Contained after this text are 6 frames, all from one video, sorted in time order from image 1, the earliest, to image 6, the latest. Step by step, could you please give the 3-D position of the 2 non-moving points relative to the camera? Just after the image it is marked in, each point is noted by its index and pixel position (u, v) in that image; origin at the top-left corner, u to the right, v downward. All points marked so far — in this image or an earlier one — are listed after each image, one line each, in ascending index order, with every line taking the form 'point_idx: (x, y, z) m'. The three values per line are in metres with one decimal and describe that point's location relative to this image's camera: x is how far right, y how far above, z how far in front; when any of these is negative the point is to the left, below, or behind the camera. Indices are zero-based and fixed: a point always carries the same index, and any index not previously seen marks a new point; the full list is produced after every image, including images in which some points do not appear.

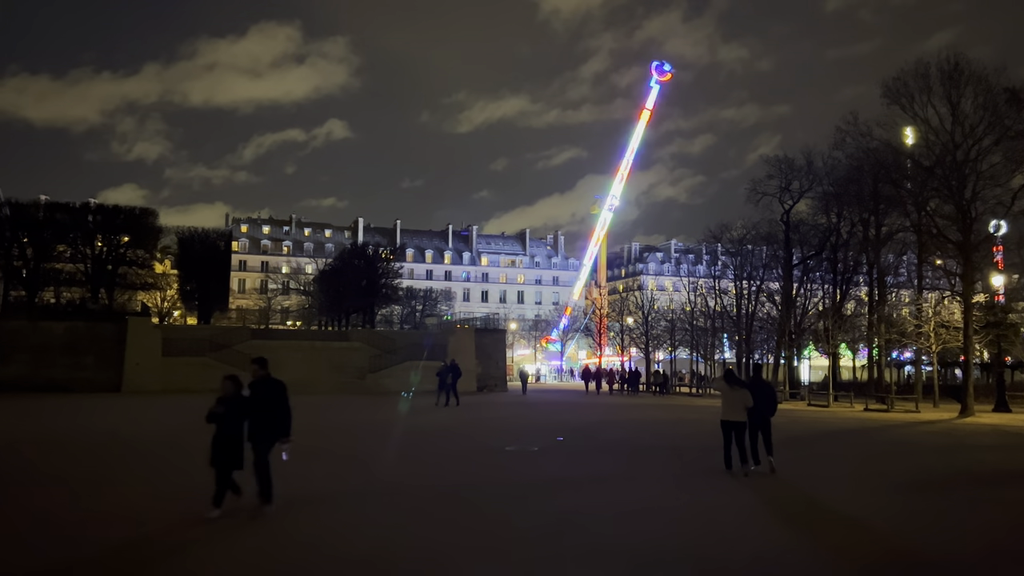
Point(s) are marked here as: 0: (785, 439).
0: (+6.3, -3.6, +19.0) m
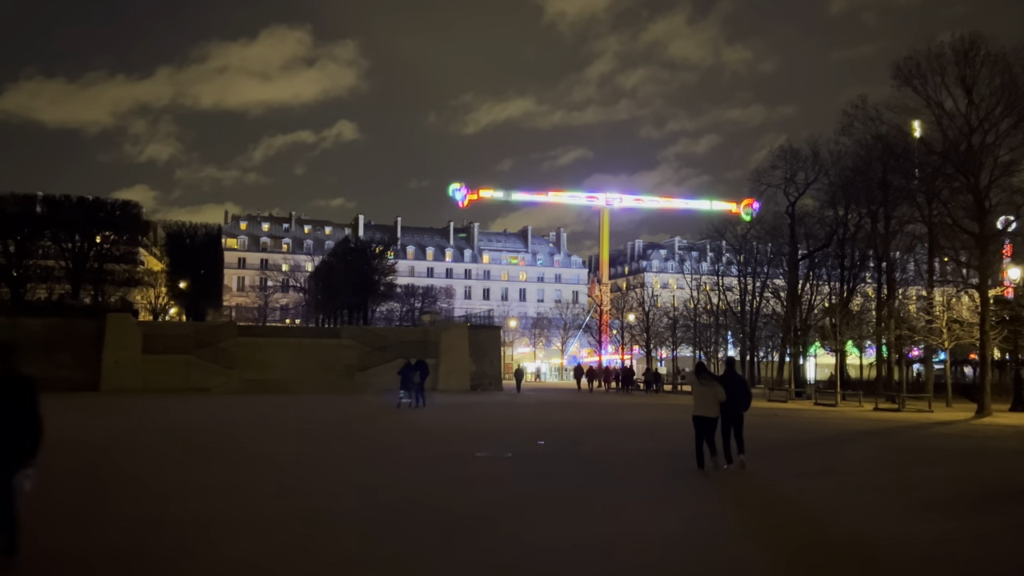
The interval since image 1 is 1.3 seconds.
0: (+6.0, -3.4, +17.6) m
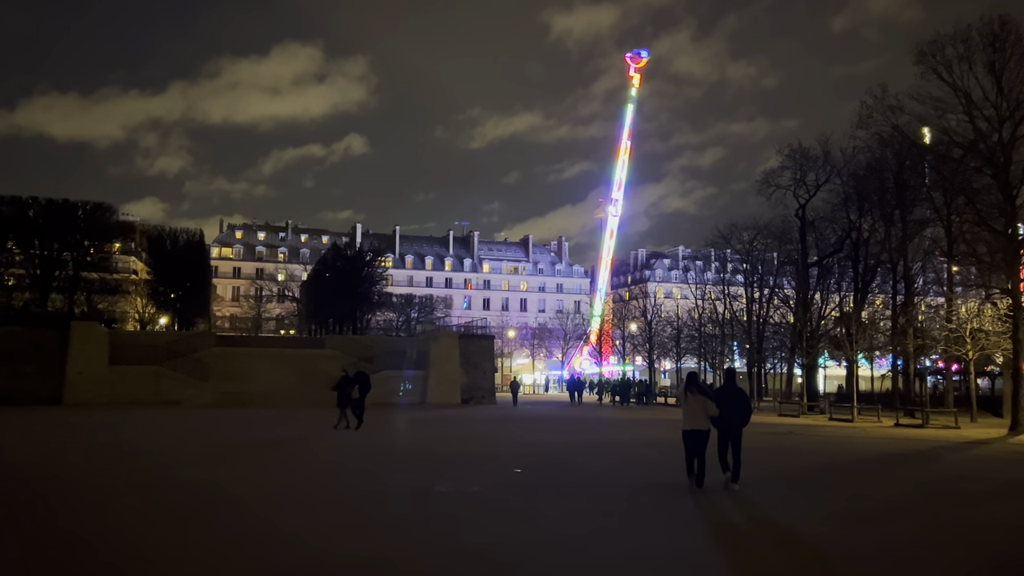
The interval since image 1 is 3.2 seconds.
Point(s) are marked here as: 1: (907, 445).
0: (+5.6, -3.4, +15.3) m
1: (+8.9, -3.5, +18.2) m
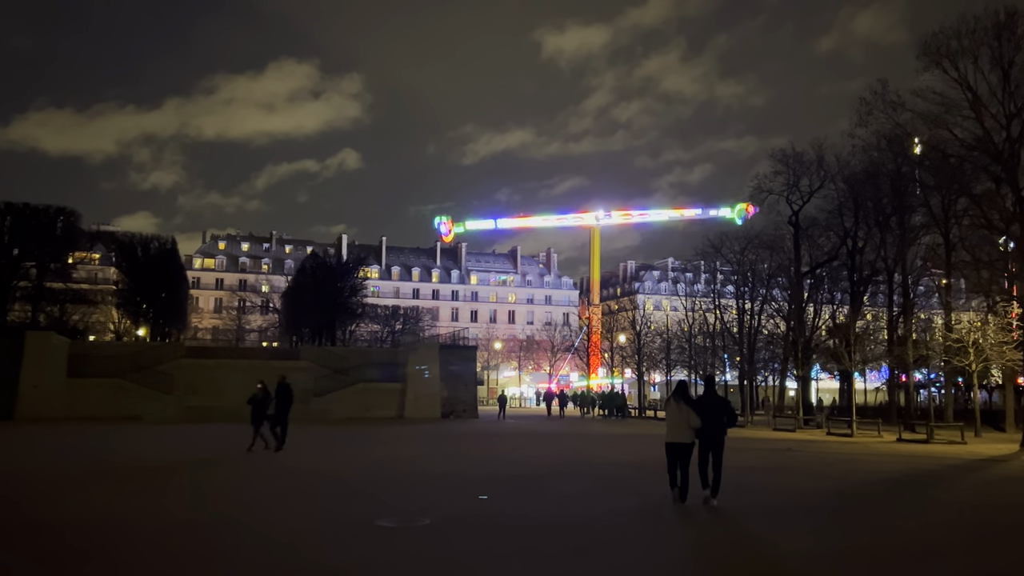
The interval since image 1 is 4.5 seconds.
0: (+5.1, -3.4, +13.7) m
1: (+8.3, -3.6, +16.7) m
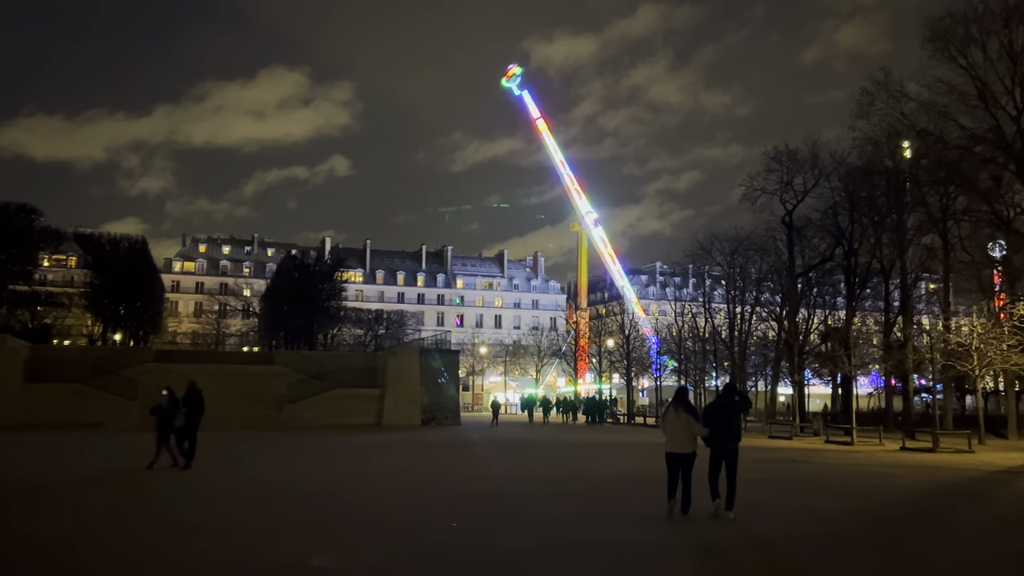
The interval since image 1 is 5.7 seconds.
0: (+4.7, -3.3, +12.3) m
1: (+8.0, -3.6, +15.3) m
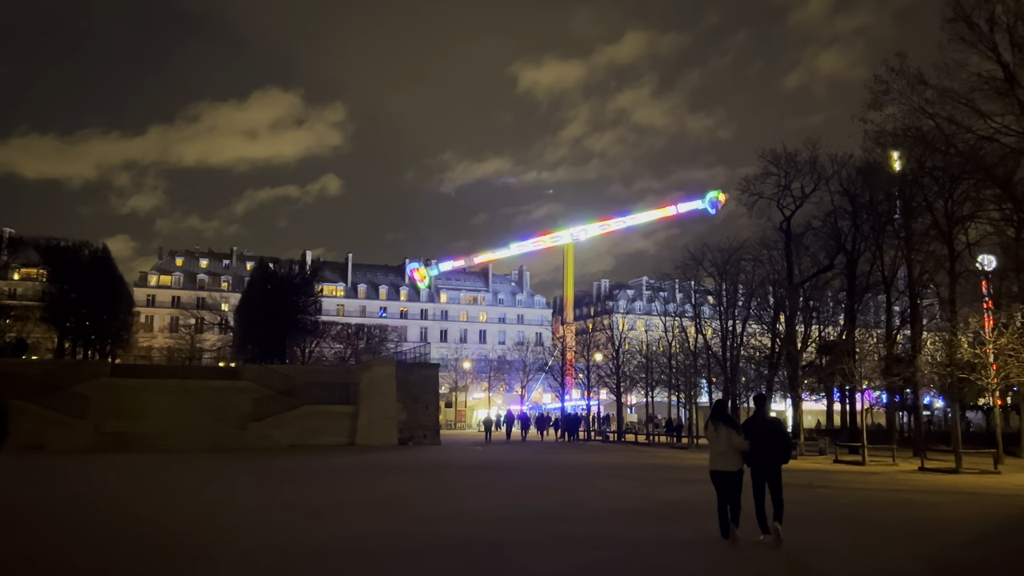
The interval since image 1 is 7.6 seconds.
0: (+4.5, -3.2, +10.1) m
1: (+7.6, -3.5, +13.2) m
